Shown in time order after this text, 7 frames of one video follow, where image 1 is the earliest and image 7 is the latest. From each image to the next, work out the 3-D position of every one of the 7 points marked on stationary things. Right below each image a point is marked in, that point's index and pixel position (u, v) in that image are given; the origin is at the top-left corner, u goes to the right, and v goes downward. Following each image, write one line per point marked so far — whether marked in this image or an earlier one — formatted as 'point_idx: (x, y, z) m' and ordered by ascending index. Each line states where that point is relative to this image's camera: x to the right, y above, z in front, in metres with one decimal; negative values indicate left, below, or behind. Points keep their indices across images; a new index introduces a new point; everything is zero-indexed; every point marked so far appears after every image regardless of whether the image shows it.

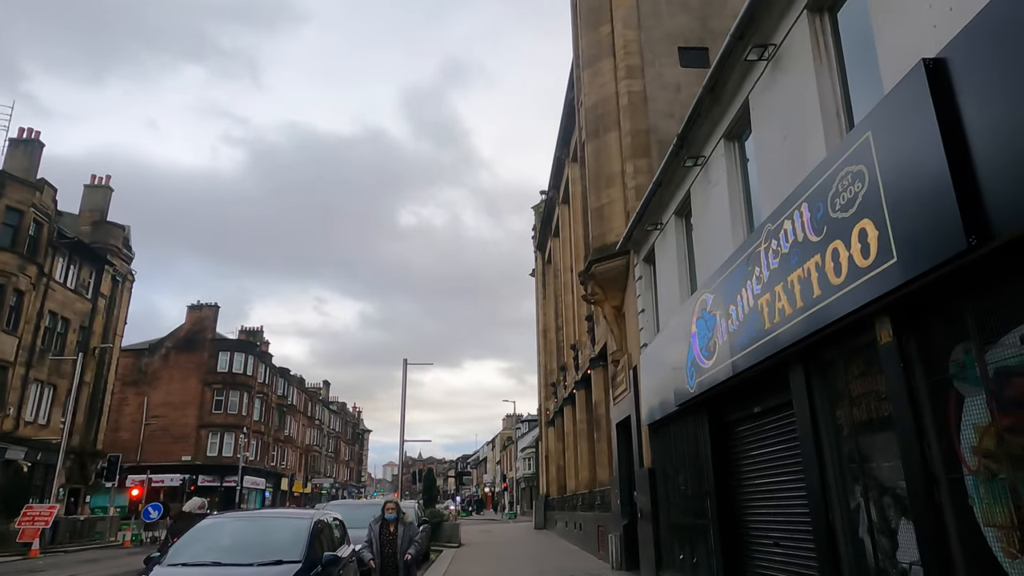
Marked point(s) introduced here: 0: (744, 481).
0: (+3.2, -2.6, +9.1) m
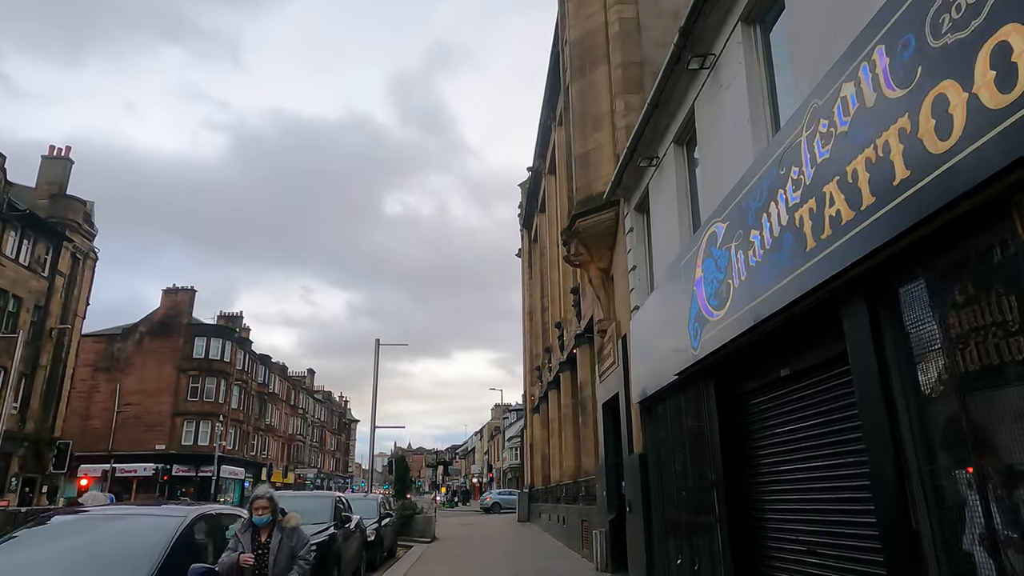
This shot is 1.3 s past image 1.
0: (+2.7, -1.9, +7.1) m
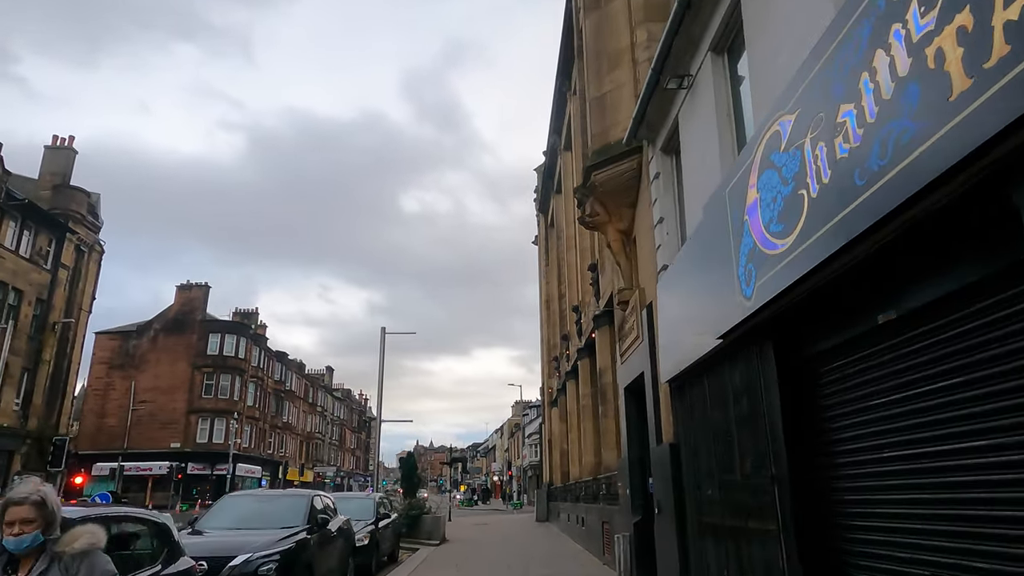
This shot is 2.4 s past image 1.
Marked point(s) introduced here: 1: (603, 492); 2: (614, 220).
0: (+2.6, -1.3, +5.2) m
1: (+2.2, -4.8, +15.7) m
2: (+1.8, +1.2, +11.6) m
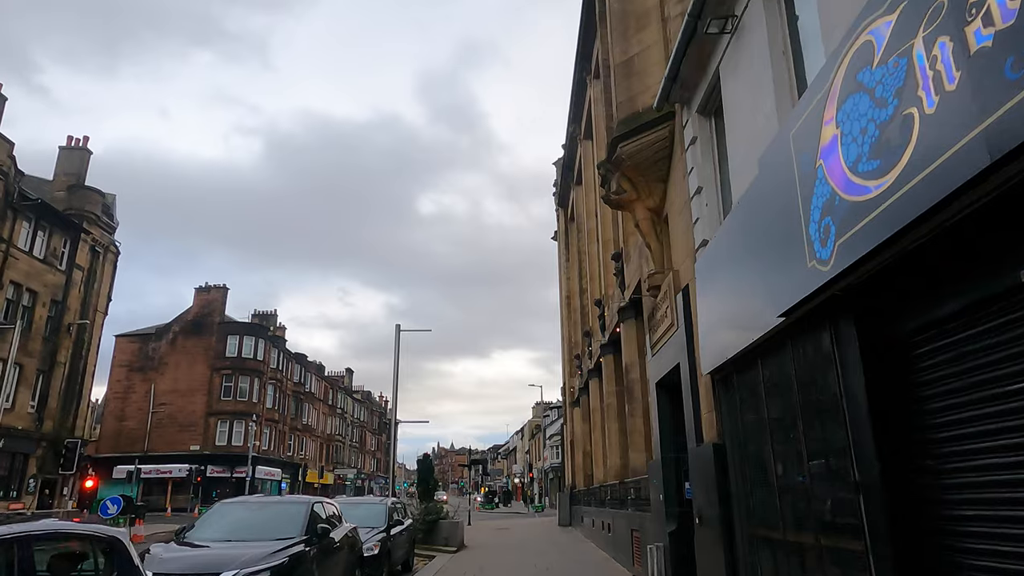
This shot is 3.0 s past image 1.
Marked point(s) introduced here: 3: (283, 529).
0: (+2.7, -1.0, +4.0) m
1: (+2.6, -4.6, +14.5) m
2: (+2.1, +1.4, +10.5) m
3: (-3.1, -3.3, +9.0) m
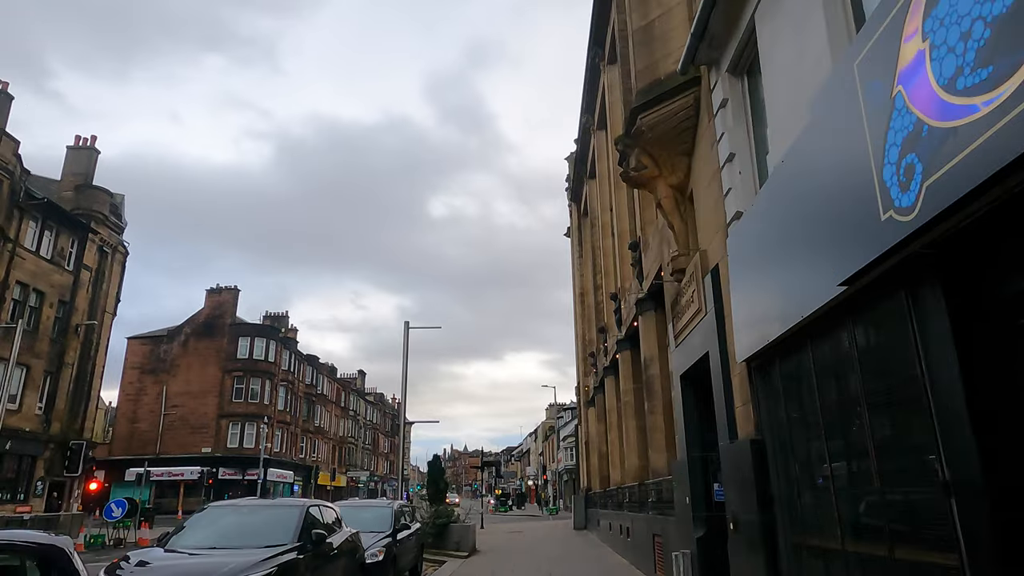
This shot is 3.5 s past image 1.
0: (+2.8, -0.8, +3.2) m
1: (+2.9, -4.4, +13.7) m
2: (+2.2, +1.7, +9.7) m
3: (-3.0, -3.1, +8.2) m
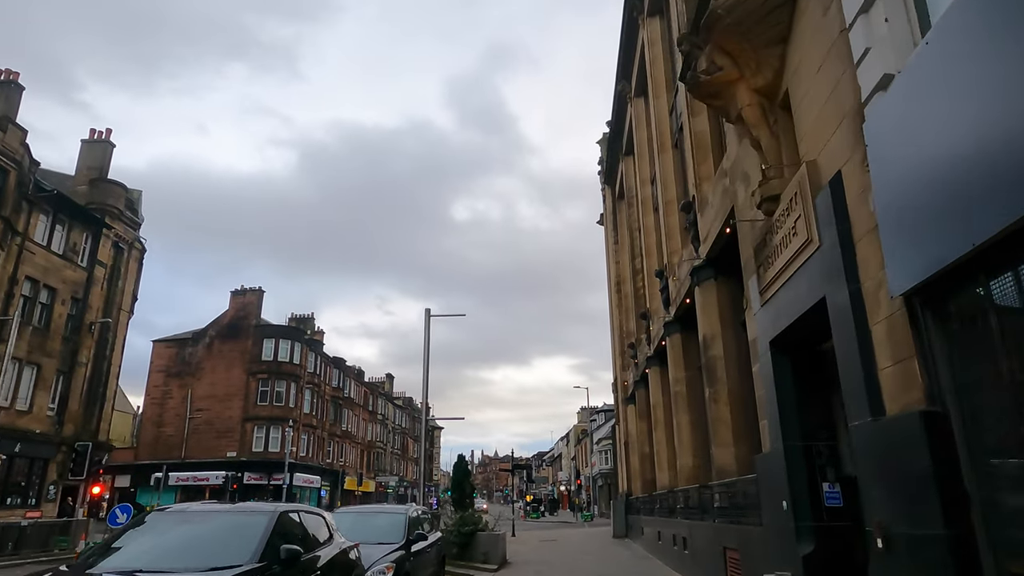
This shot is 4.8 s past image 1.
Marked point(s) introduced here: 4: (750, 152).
0: (+2.9, 0.0, +0.8) m
1: (+3.5, -3.7, +11.3) m
2: (+2.6, +2.4, +7.4) m
3: (-2.6, -2.4, +6.1) m
4: (+3.0, +1.7, +8.3) m
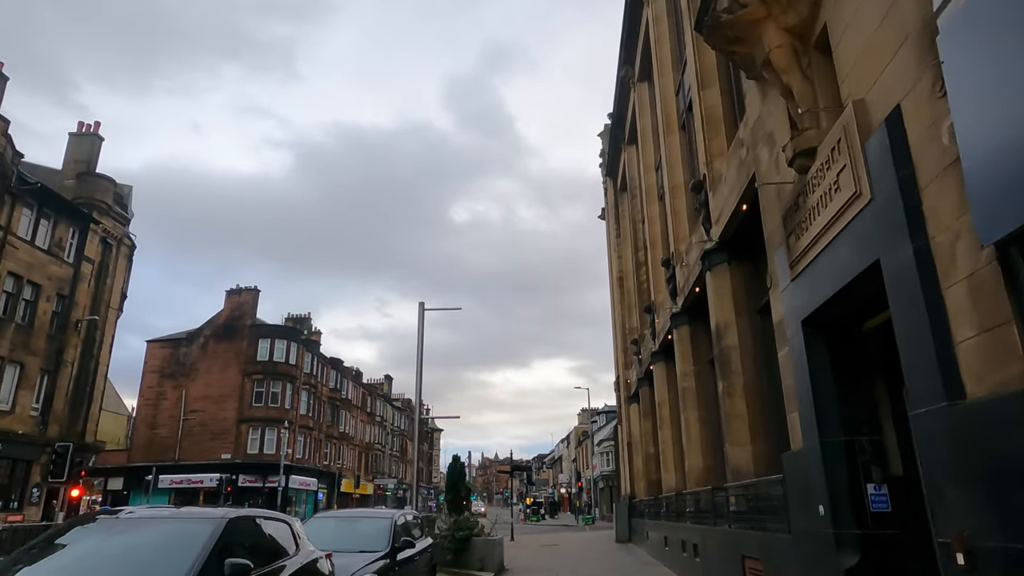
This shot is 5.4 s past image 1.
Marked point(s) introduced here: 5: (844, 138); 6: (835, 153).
0: (+2.8, +0.3, -0.2) m
1: (+3.4, -3.4, +10.2) m
2: (+2.5, +2.7, +6.4) m
3: (-2.6, -2.1, +5.1) m
4: (+2.9, +2.0, +7.3) m
5: (+2.7, +1.2, +5.4) m
6: (+2.7, +1.2, +5.6) m
